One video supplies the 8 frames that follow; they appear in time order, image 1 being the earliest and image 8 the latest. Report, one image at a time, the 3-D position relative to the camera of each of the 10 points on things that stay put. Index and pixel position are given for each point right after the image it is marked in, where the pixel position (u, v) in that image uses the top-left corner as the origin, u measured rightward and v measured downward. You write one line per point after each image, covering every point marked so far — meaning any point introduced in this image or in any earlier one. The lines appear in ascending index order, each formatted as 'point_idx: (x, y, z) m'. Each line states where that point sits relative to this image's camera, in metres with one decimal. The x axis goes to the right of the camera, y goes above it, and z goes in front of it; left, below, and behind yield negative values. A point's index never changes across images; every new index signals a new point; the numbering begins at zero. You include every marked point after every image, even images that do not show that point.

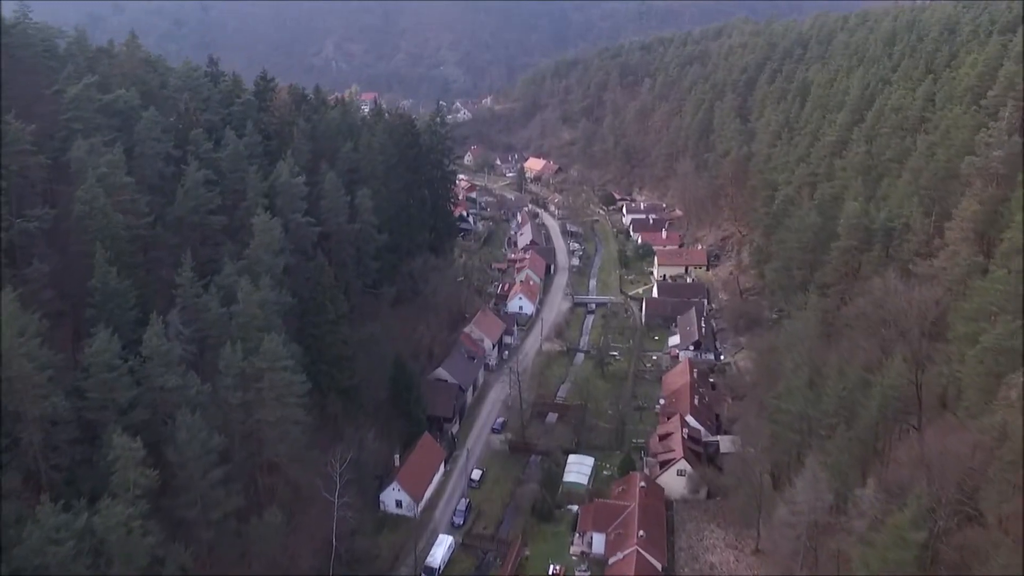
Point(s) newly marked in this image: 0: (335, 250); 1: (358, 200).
0: (-5.2, +1.0, +17.5) m
1: (-4.6, +2.6, +18.1) m
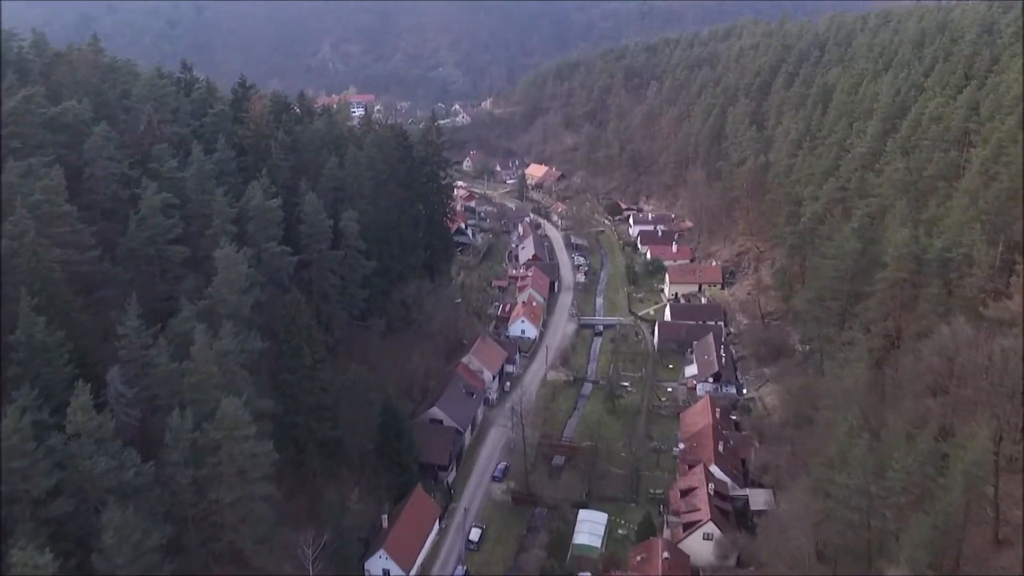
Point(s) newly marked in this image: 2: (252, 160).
0: (-5.1, +0.2, +15.6) m
1: (-4.5, +1.7, +16.2) m
2: (-7.1, +3.5, +16.5) m
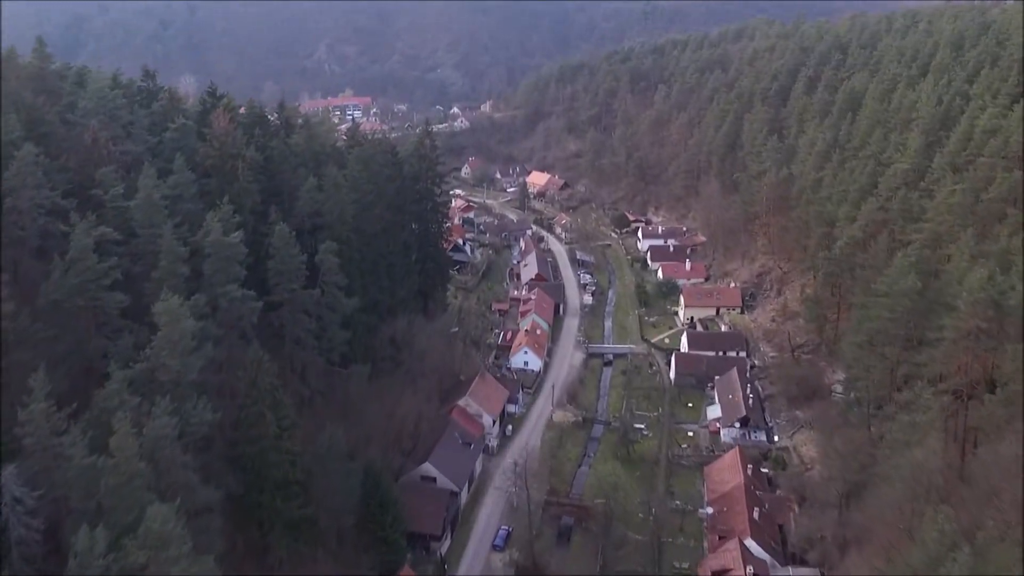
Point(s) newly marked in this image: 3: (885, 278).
0: (-5.0, -0.8, +13.5) m
1: (-4.5, +0.7, +14.0) m
2: (-7.0, +2.5, +14.4) m
3: (+9.1, +0.2, +14.7) m
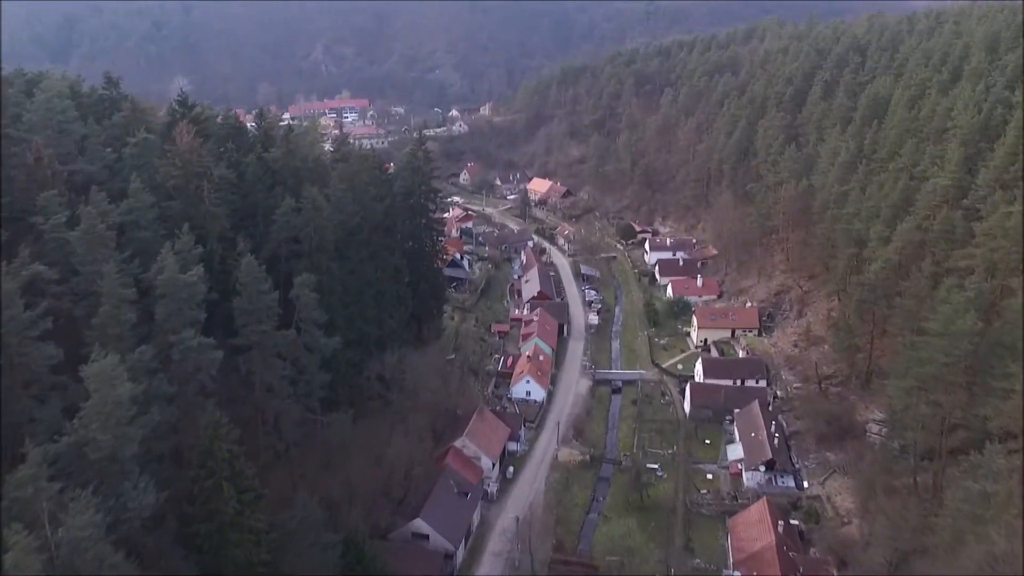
0: (-5.0, -1.6, +11.8) m
1: (-4.4, 0.0, +12.3) m
2: (-7.0, +1.7, +12.7) m
3: (+9.1, -0.6, +13.0) m
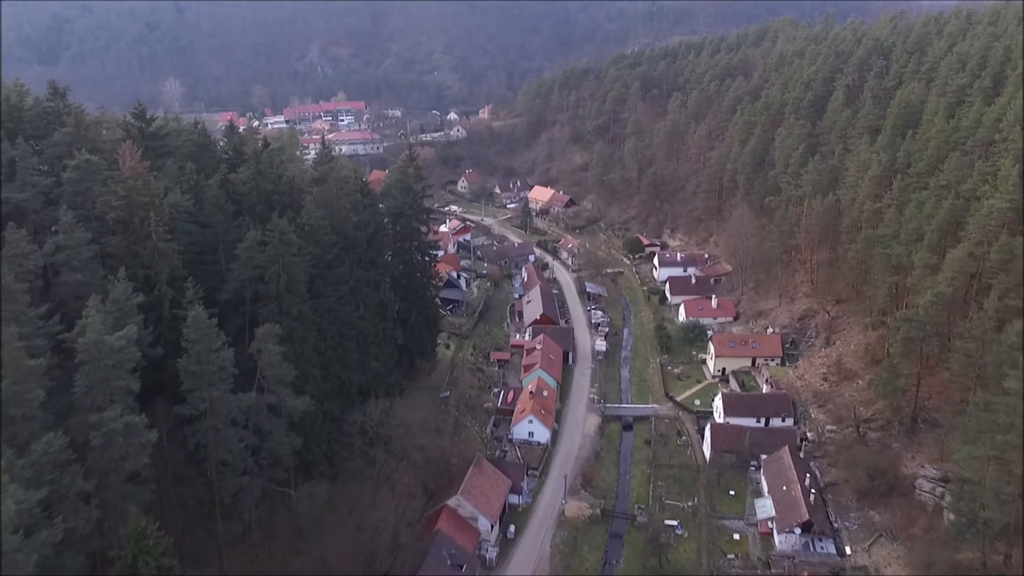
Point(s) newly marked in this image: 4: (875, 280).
0: (-5.0, -2.5, +9.9) m
1: (-4.4, -0.9, +10.4) m
2: (-7.0, +0.8, +10.8) m
3: (+9.1, -1.4, +11.1) m
4: (+10.8, +0.3, +18.2) m
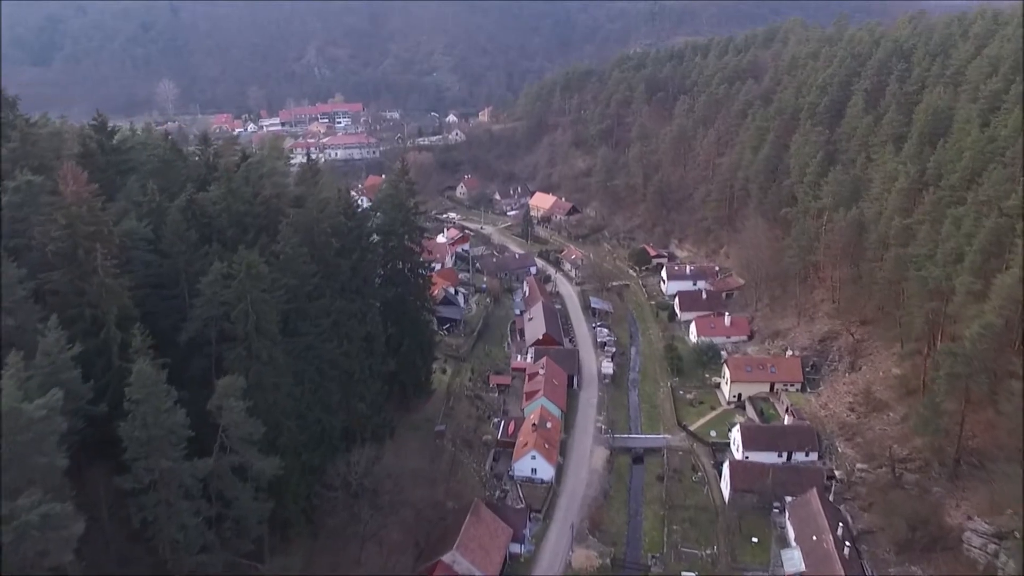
0: (-4.9, -3.2, +8.4) m
1: (-4.4, -1.6, +9.0) m
2: (-6.9, +0.2, +9.3) m
3: (+9.2, -2.1, +9.7) m
4: (+10.8, -0.4, +16.8) m
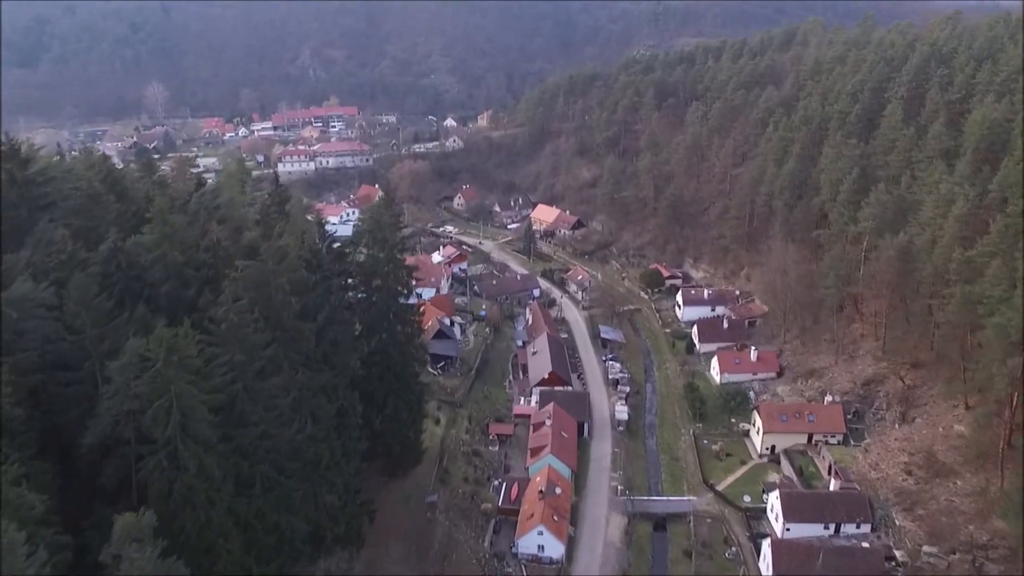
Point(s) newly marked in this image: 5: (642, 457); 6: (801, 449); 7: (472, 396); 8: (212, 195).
0: (-4.8, -4.3, +6.0) m
1: (-4.3, -2.7, +6.5) m
2: (-6.8, -0.9, +6.9) m
3: (+9.2, -3.2, +7.3) m
4: (+10.9, -1.5, +14.4) m
5: (+3.9, -5.0, +18.0) m
6: (+8.2, -4.6, +17.2) m
7: (-1.3, -3.5, +19.3) m
8: (-6.5, +2.2, +12.8) m
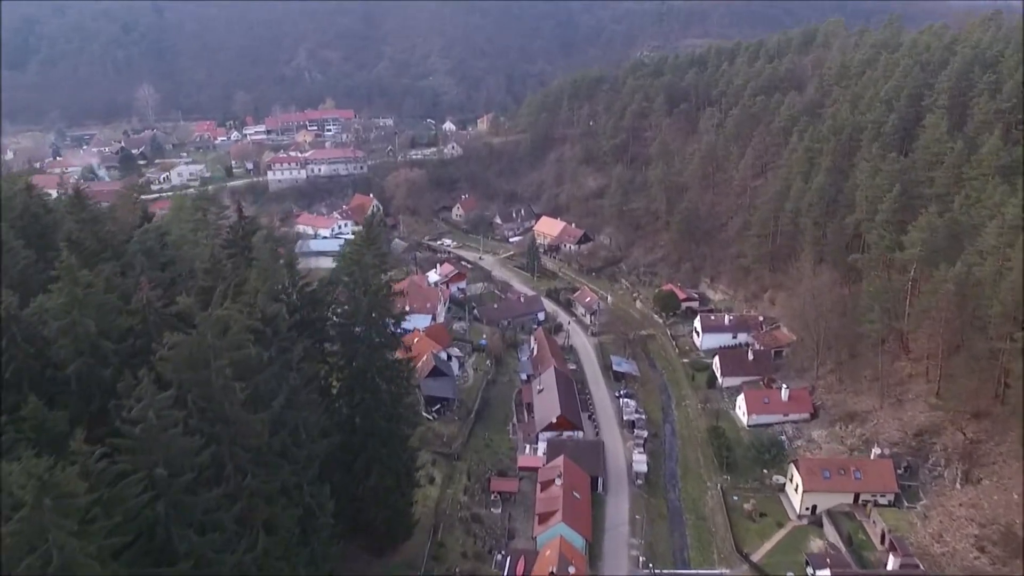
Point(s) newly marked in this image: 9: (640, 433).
0: (-4.7, -5.2, +3.9) m
1: (-4.1, -3.7, +4.4) m
2: (-6.7, -1.9, +4.8) m
3: (+9.4, -4.2, +5.1) m
4: (+11.0, -2.5, +12.2) m
5: (+4.0, -6.0, +15.9) m
6: (+8.3, -5.6, +15.1) m
7: (-1.1, -4.4, +17.1) m
8: (-6.4, +1.3, +10.6) m
9: (+3.9, -4.4, +18.5) m
